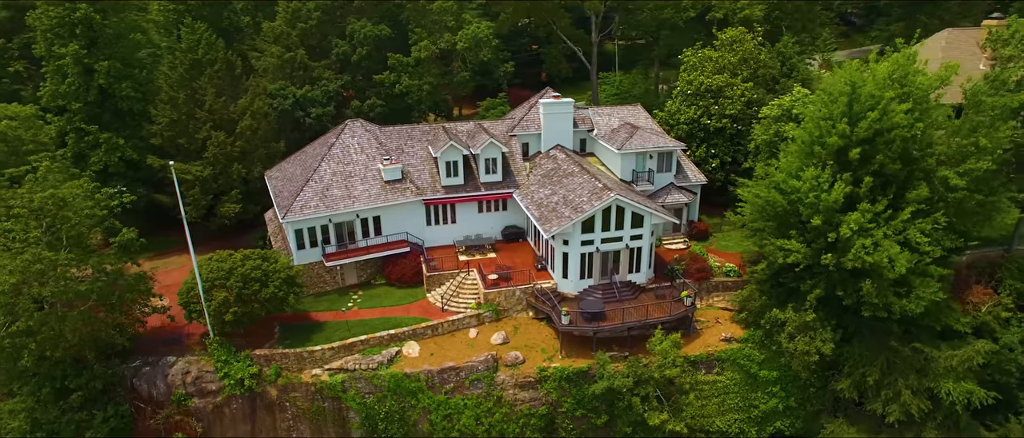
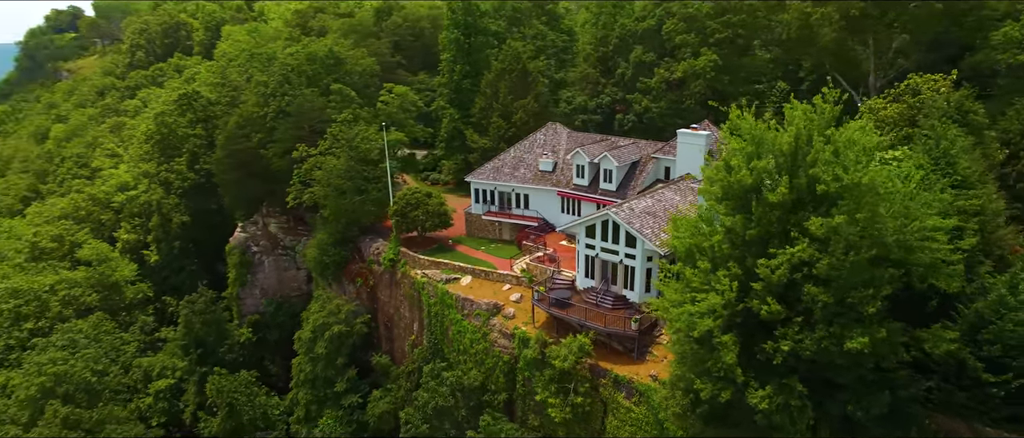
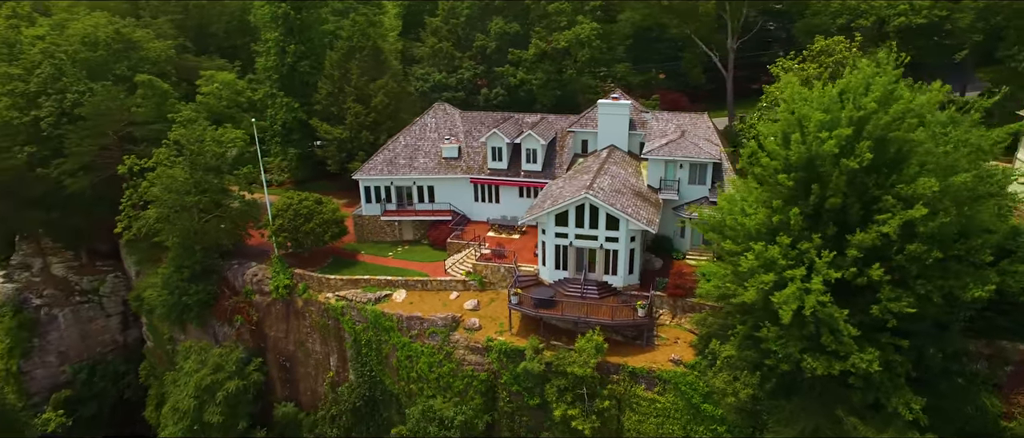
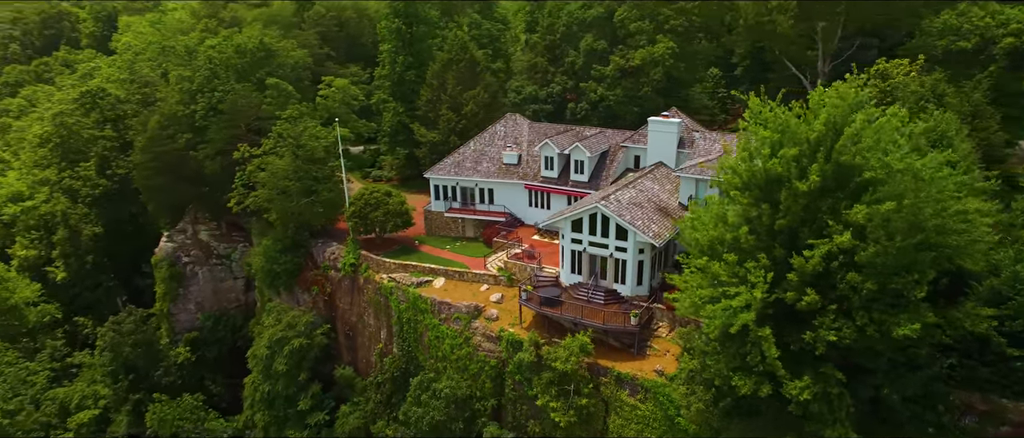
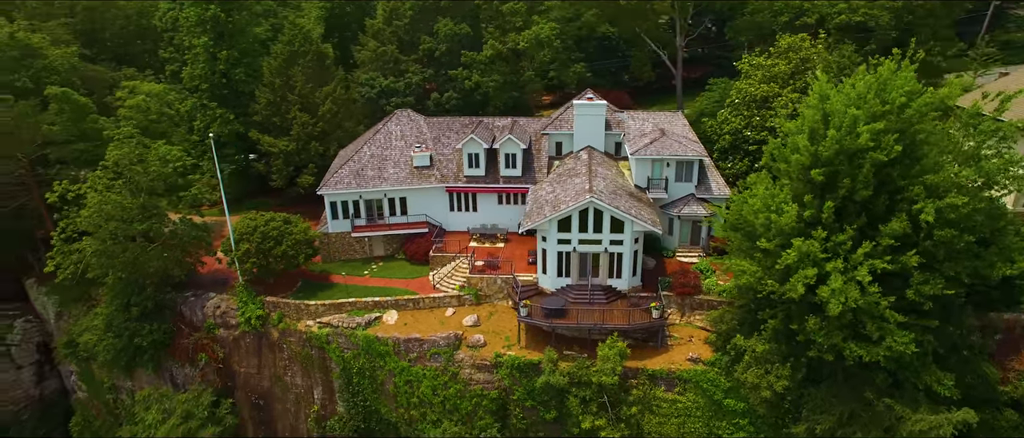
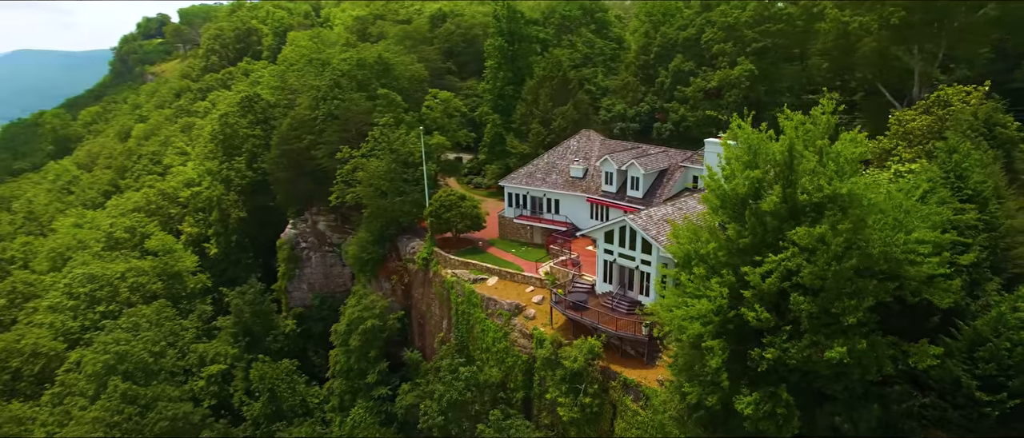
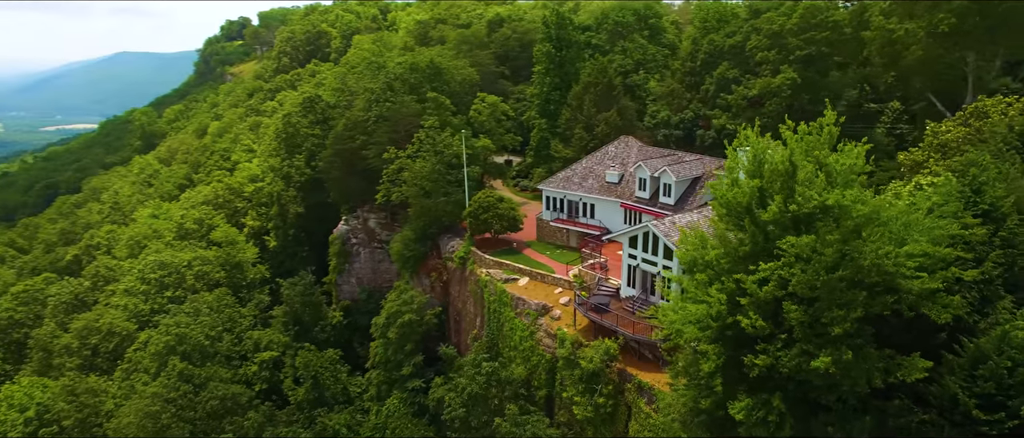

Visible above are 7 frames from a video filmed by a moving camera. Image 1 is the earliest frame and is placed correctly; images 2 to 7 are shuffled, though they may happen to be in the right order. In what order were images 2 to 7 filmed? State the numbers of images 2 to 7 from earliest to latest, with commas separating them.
5, 3, 4, 2, 6, 7
